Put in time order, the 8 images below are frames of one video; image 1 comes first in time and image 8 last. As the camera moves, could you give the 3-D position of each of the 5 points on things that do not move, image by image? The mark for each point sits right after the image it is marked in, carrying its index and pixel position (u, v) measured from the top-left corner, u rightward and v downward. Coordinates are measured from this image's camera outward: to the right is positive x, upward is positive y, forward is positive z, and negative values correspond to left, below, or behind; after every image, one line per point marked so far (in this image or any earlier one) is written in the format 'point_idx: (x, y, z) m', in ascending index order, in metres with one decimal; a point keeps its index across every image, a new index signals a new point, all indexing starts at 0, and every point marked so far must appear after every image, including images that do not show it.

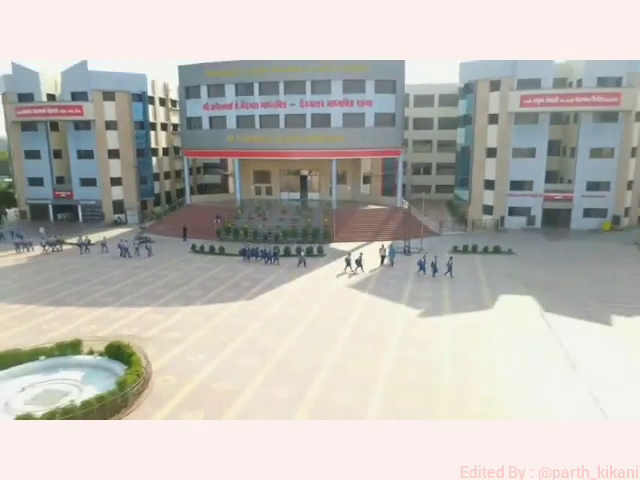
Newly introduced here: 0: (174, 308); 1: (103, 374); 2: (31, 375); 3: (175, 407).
0: (-5.1, -2.4, +18.3) m
1: (-5.3, -3.3, +12.9) m
2: (-7.1, -3.4, +13.0) m
3: (-3.2, -3.7, +11.6) m
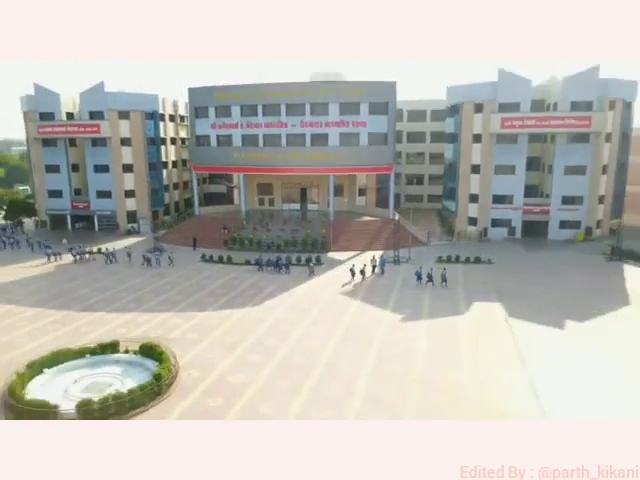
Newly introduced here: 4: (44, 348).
0: (-5.2, -3.0, +21.1) m
1: (-5.4, -3.9, +15.8) m
2: (-7.2, -3.9, +15.8) m
3: (-3.3, -4.3, +14.5) m
4: (-9.3, -3.8, +17.6) m
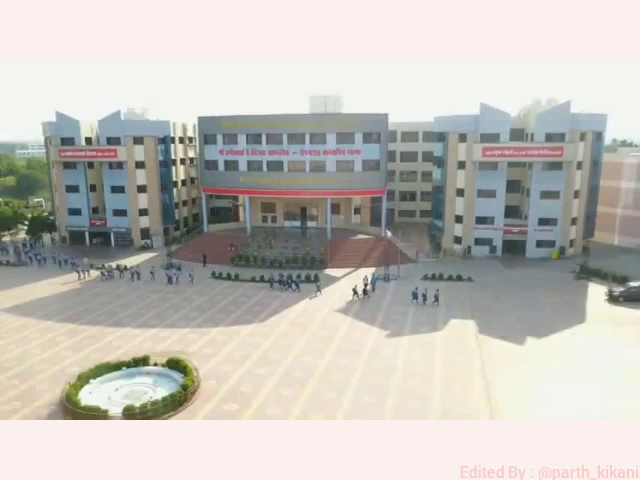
0: (-5.3, -4.2, +24.5) m
1: (-5.5, -5.1, +19.1) m
2: (-7.4, -5.1, +19.2) m
3: (-3.4, -5.5, +17.8) m
4: (-9.5, -5.0, +21.0) m
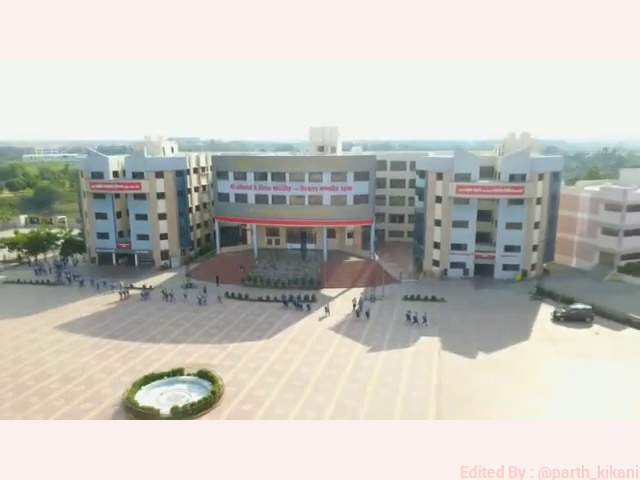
0: (-5.6, -6.1, +30.5) m
1: (-5.8, -7.0, +25.1) m
2: (-7.7, -7.0, +25.2) m
3: (-3.7, -7.4, +23.8) m
4: (-9.7, -6.9, +27.0) m
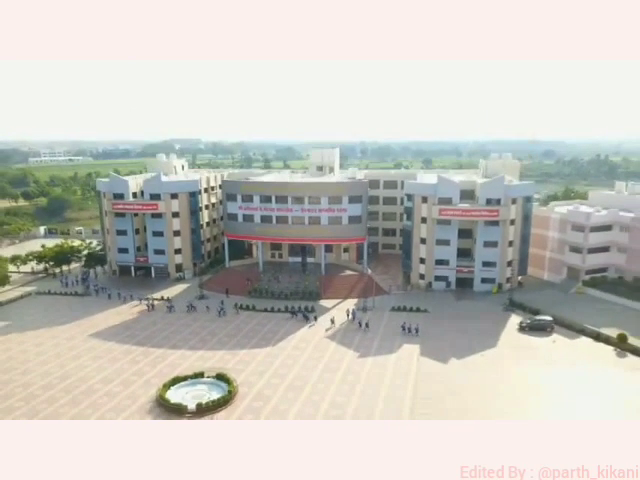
0: (-5.8, -7.6, +35.7) m
1: (-6.0, -8.5, +30.3) m
2: (-7.8, -8.5, +30.4) m
3: (-3.9, -8.9, +29.0) m
4: (-9.9, -8.4, +32.2) m
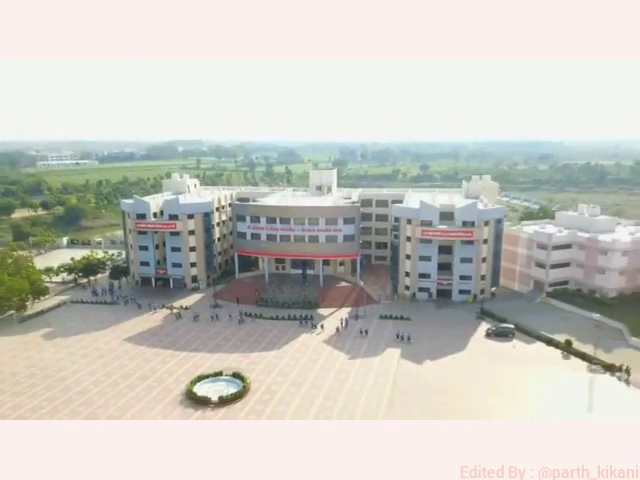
0: (-6.0, -9.3, +42.8) m
1: (-6.2, -10.2, +37.5) m
2: (-8.0, -10.3, +37.6) m
3: (-4.1, -10.6, +36.1) m
4: (-10.1, -10.1, +39.4) m
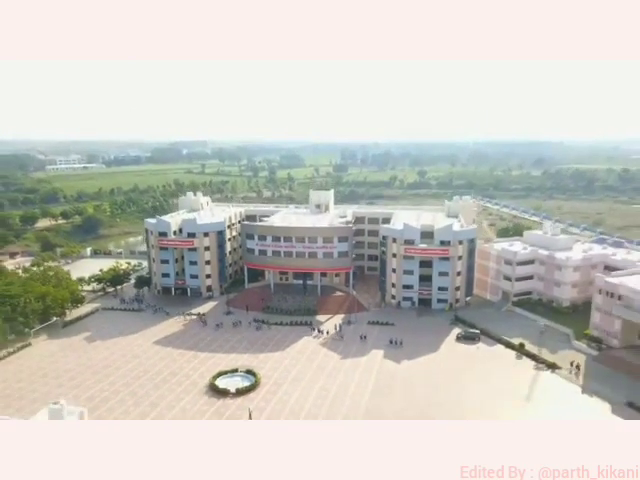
0: (-6.2, -11.3, +51.8) m
1: (-6.5, -12.2, +46.4) m
2: (-8.3, -12.3, +46.5) m
3: (-4.4, -12.6, +45.1) m
4: (-10.4, -12.1, +48.3) m
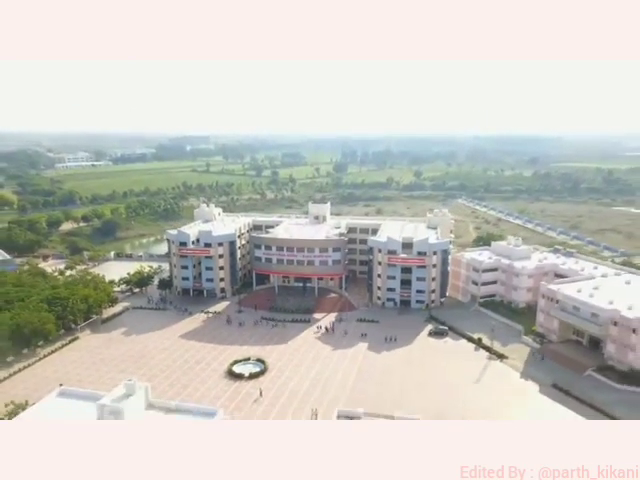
0: (-6.7, -12.9, +63.5) m
1: (-7.0, -13.9, +58.2) m
2: (-8.9, -14.0, +58.3) m
3: (-4.9, -14.4, +56.8) m
4: (-10.9, -13.7, +60.1) m
